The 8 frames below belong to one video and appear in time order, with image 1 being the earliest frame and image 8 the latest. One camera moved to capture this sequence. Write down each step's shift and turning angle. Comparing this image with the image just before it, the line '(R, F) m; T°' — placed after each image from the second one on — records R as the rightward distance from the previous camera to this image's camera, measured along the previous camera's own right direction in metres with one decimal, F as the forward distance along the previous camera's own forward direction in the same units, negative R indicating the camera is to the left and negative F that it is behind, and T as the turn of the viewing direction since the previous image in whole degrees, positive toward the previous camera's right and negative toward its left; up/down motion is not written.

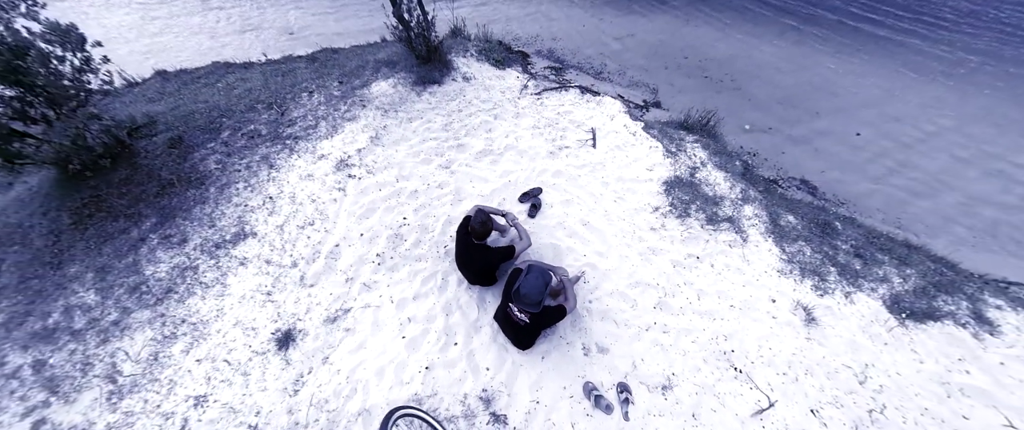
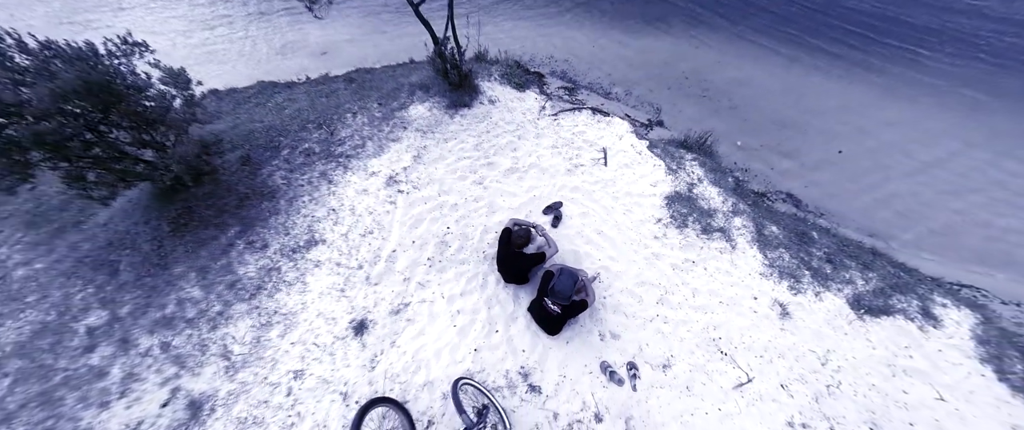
(-0.6, -1.4) m; 0°
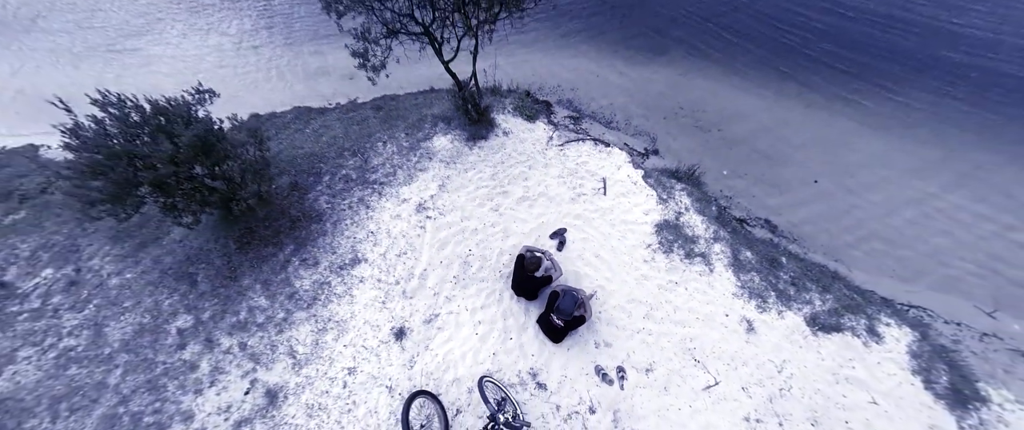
(-0.3, -1.6) m; 0°
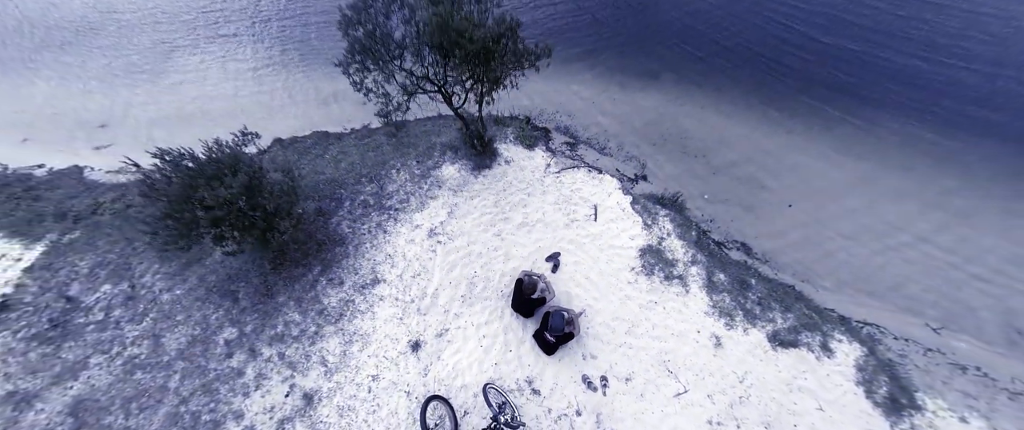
(0.0, -1.4) m; 0°
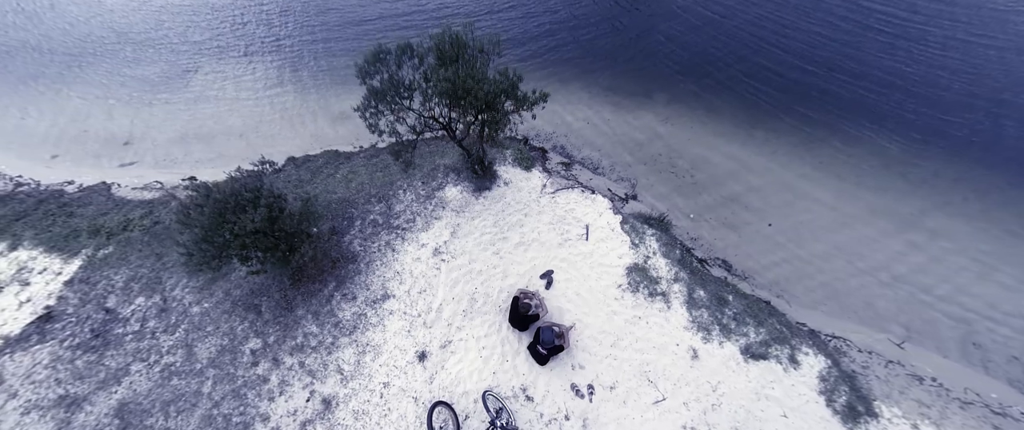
(+0.1, -1.2) m; 0°
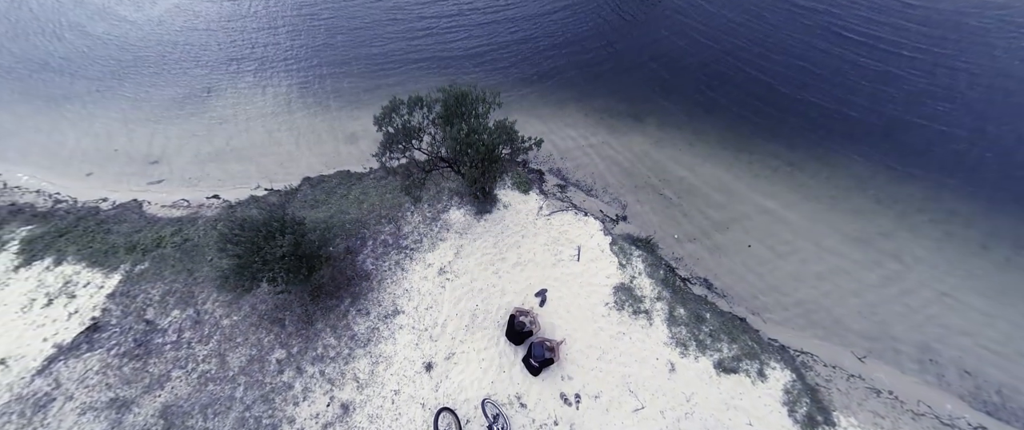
(+0.1, -1.4) m; 0°
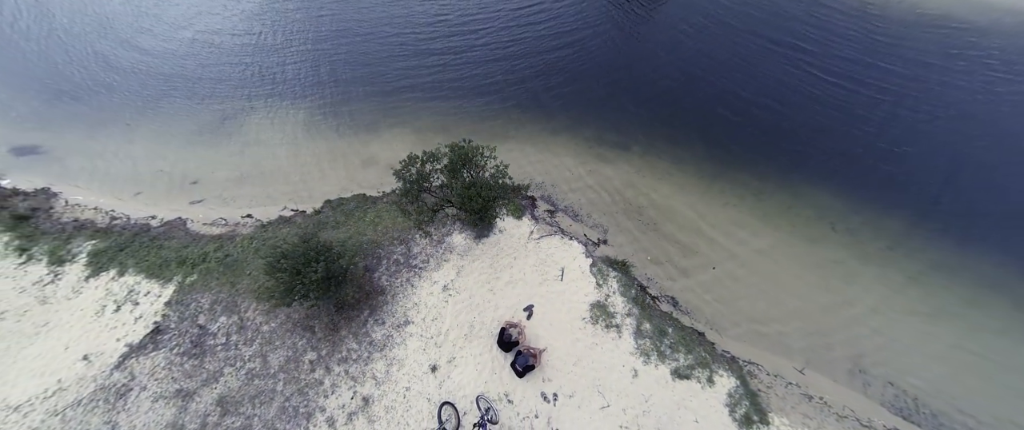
(+0.4, -2.8) m; 0°
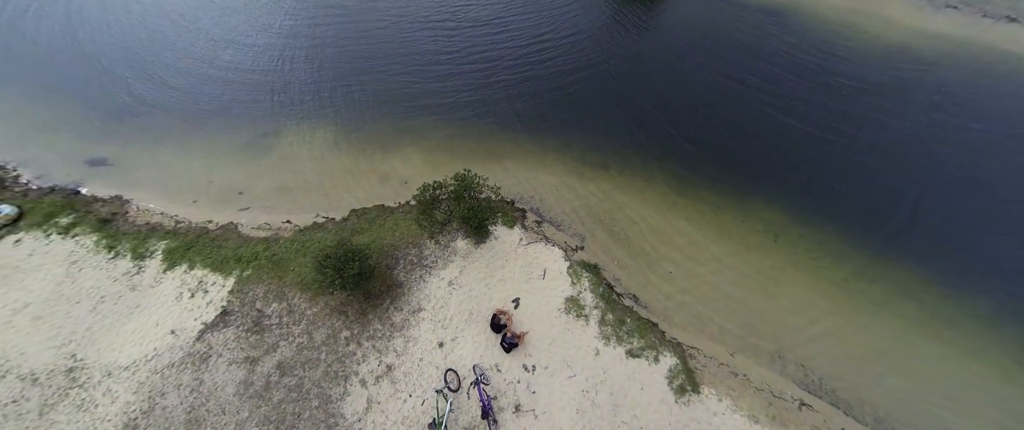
(+0.5, -4.6) m; 0°
